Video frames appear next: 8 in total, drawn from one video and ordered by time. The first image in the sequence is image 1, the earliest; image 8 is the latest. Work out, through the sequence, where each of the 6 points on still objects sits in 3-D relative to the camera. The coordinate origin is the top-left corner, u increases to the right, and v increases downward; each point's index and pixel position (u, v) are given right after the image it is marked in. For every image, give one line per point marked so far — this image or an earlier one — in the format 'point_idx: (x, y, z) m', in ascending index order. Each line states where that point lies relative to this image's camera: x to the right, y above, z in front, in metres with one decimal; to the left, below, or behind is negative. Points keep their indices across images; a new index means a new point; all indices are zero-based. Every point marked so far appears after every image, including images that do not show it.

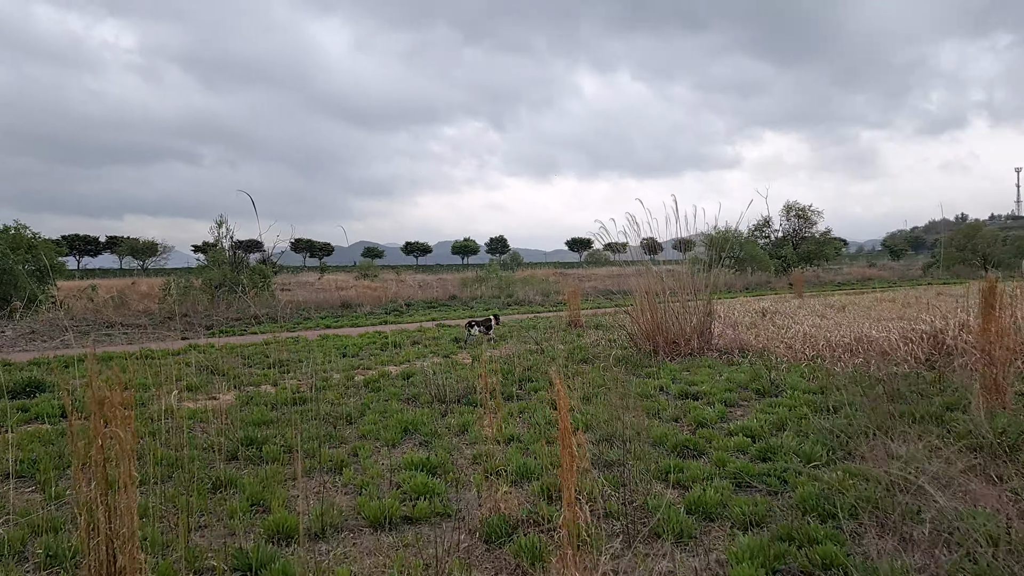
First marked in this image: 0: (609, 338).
0: (+0.9, -0.5, +7.4) m
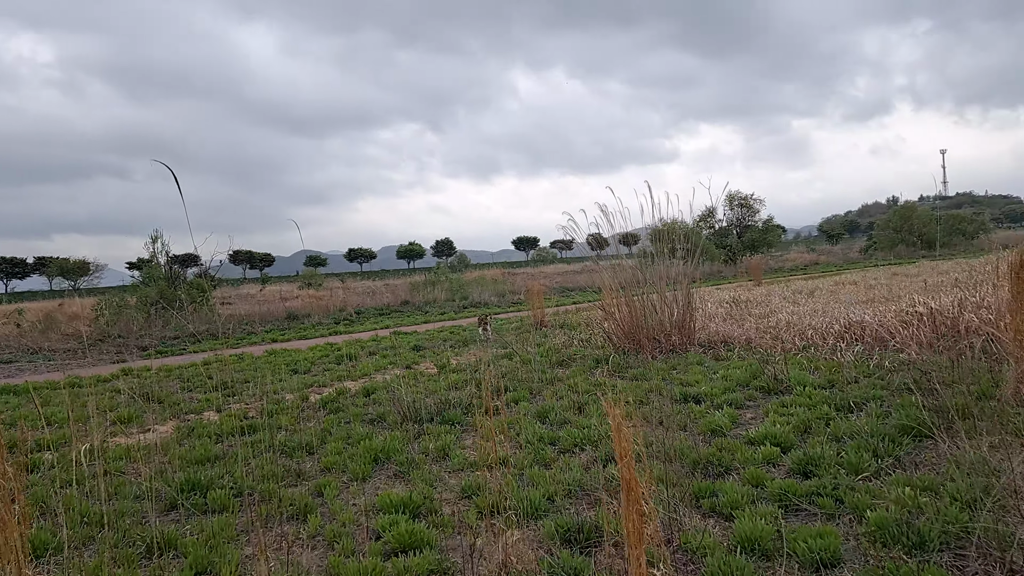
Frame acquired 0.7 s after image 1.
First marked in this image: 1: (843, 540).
0: (+0.6, -0.5, +7.0) m
1: (+0.8, -0.6, +2.0) m
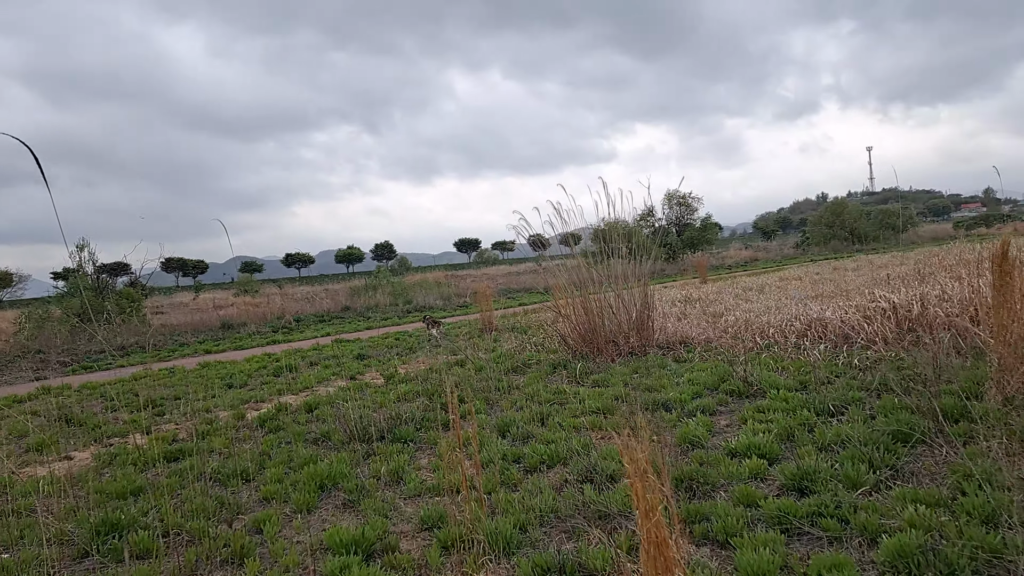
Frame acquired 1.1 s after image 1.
0: (+0.2, -0.5, +6.7) m
1: (+0.8, -0.6, +1.8) m
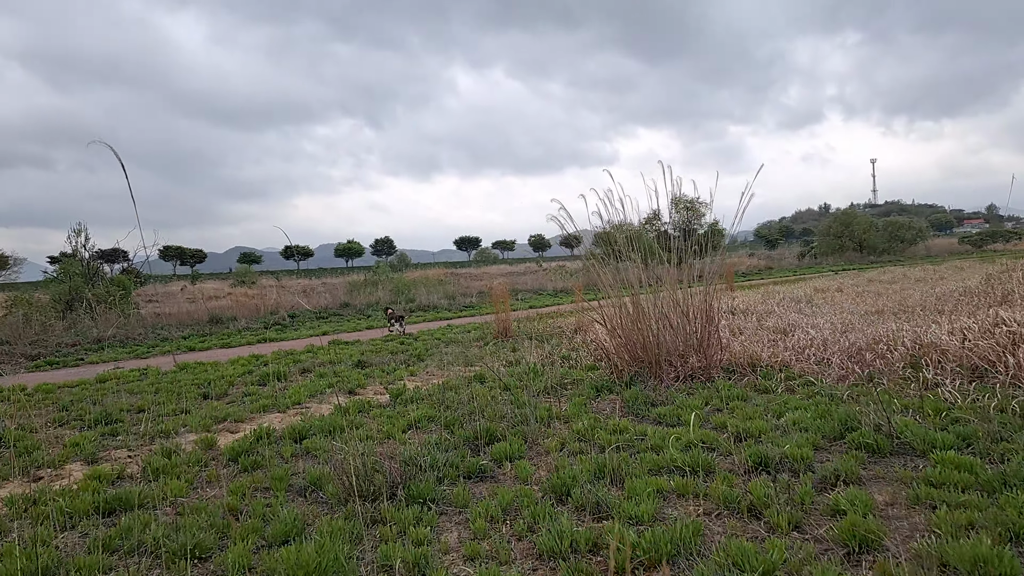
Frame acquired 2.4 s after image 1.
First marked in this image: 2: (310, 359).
0: (+0.4, -0.5, +5.7) m
1: (+1.0, -0.7, +0.8) m
2: (-1.8, -0.6, +7.1) m
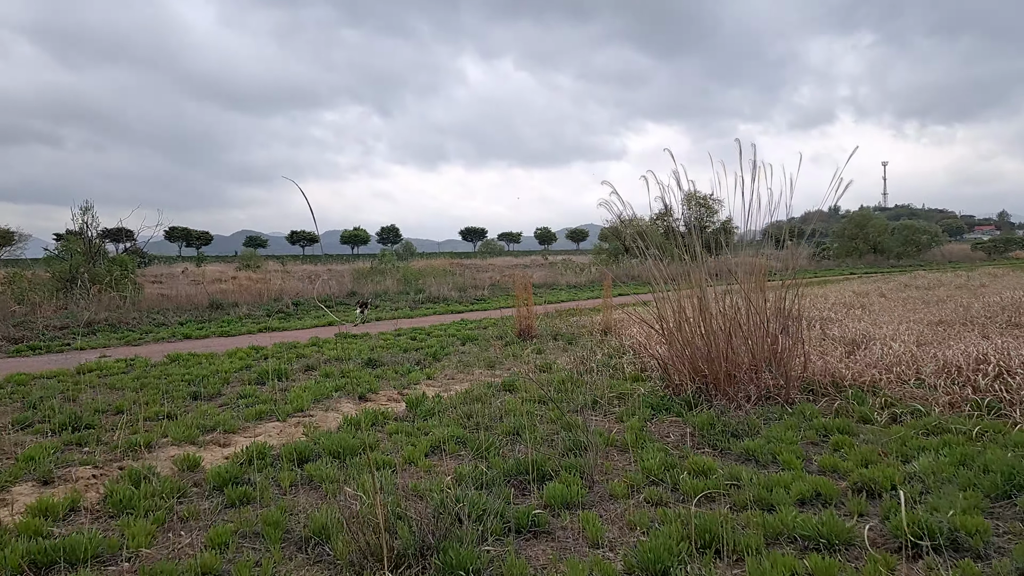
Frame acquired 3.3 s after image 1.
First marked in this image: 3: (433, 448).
0: (+0.6, -0.5, +5.1) m
1: (+1.1, -0.7, +0.1) m
2: (-1.6, -0.5, +6.5) m
3: (-0.3, -0.6, +3.2) m
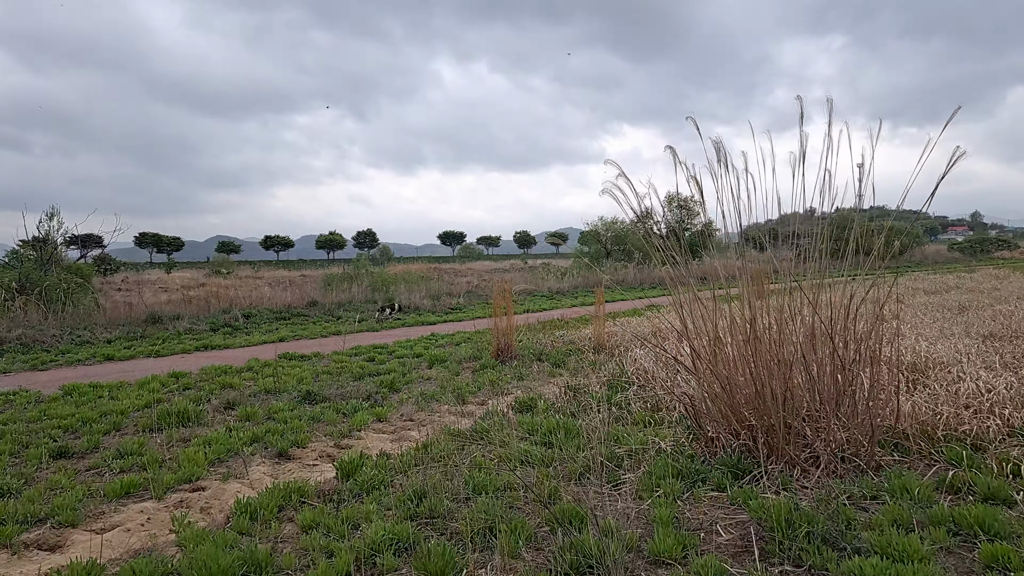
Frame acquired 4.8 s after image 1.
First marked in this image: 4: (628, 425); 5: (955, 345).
0: (+0.5, -0.6, +3.9) m
1: (+1.1, -0.8, -1.0) m
2: (-1.7, -0.6, +5.3) m
3: (-0.4, -0.7, +2.1) m
4: (+0.5, -0.6, +3.6) m
5: (+2.8, -0.3, +5.2) m
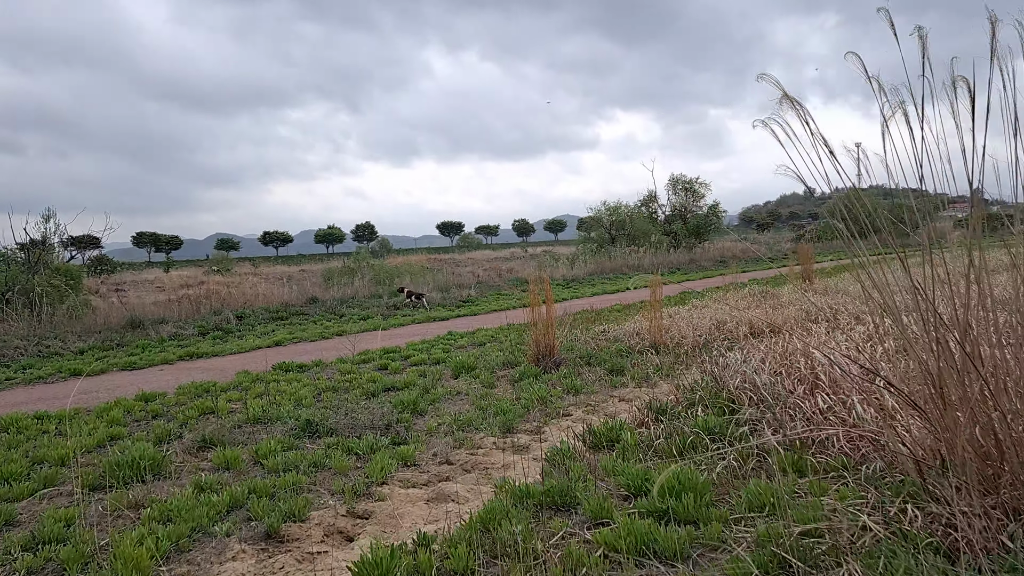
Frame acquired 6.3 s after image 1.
0: (+0.7, -0.5, +2.8) m
1: (+1.4, -0.8, -2.1) m
2: (-1.5, -0.6, +4.2) m
3: (-0.1, -0.7, +1.0) m
4: (+0.7, -0.6, +2.5) m
5: (+3.0, -0.2, +4.1) m
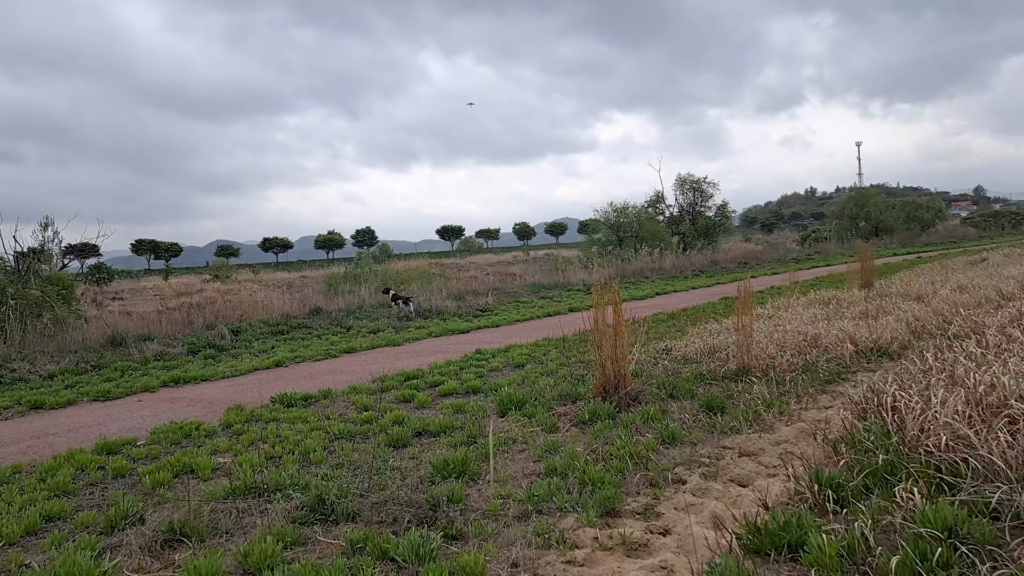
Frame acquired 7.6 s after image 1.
0: (+1.0, -0.6, +1.8) m
1: (+1.7, -0.8, -3.2) m
2: (-1.2, -0.7, +3.1) m
3: (+0.2, -0.7, -0.1) m
4: (+1.0, -0.6, +1.4) m
5: (+3.3, -0.2, +3.0) m
